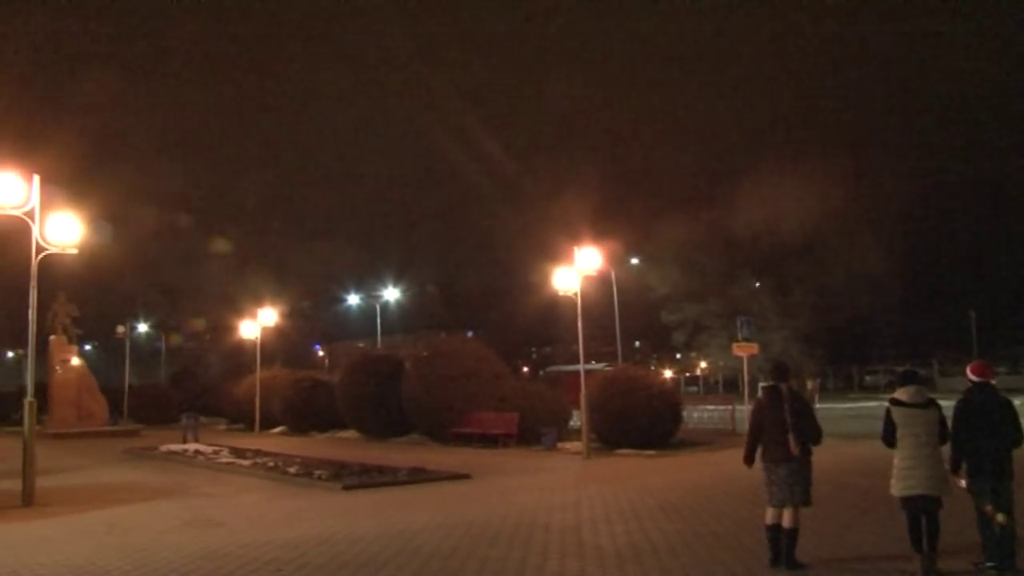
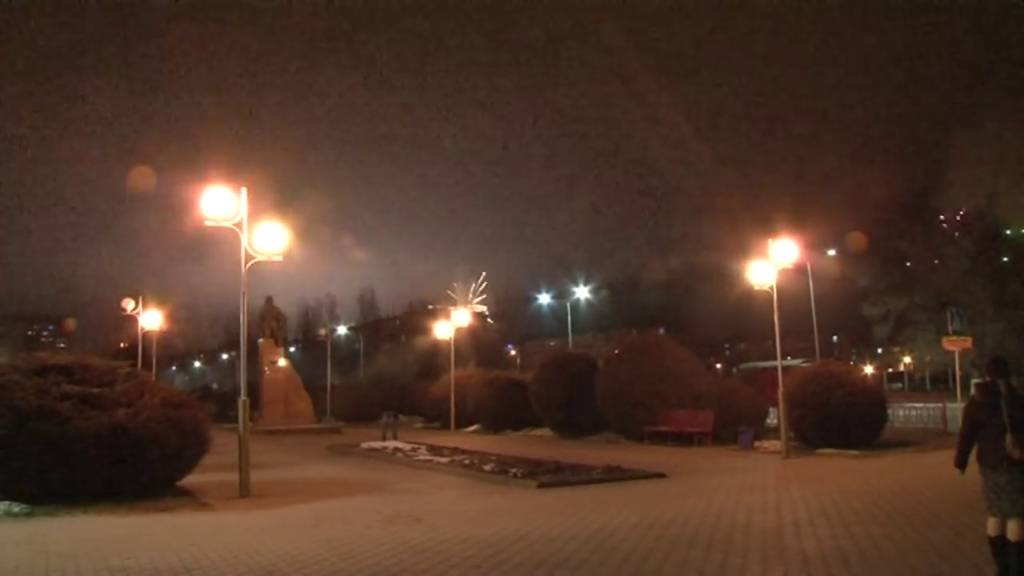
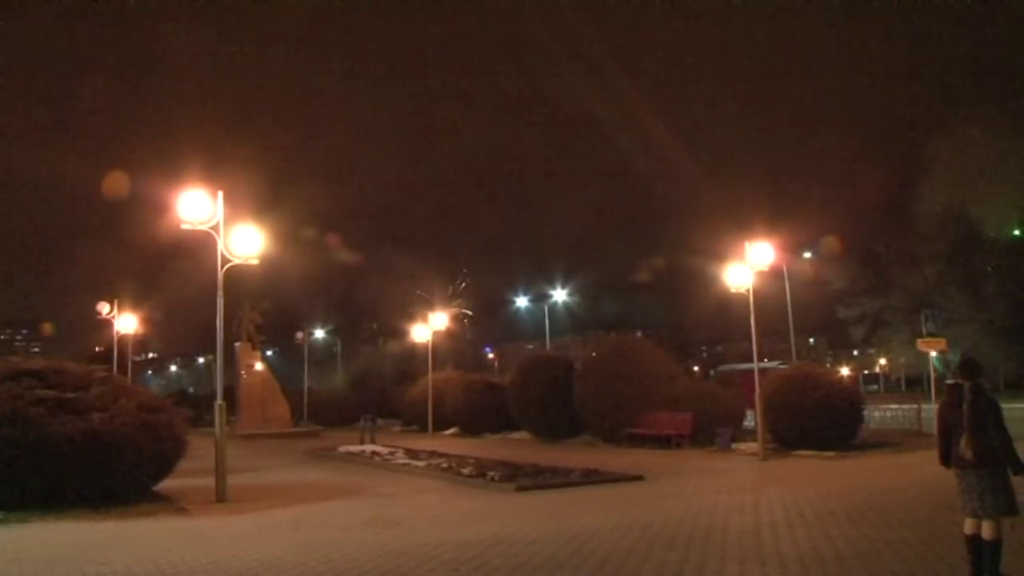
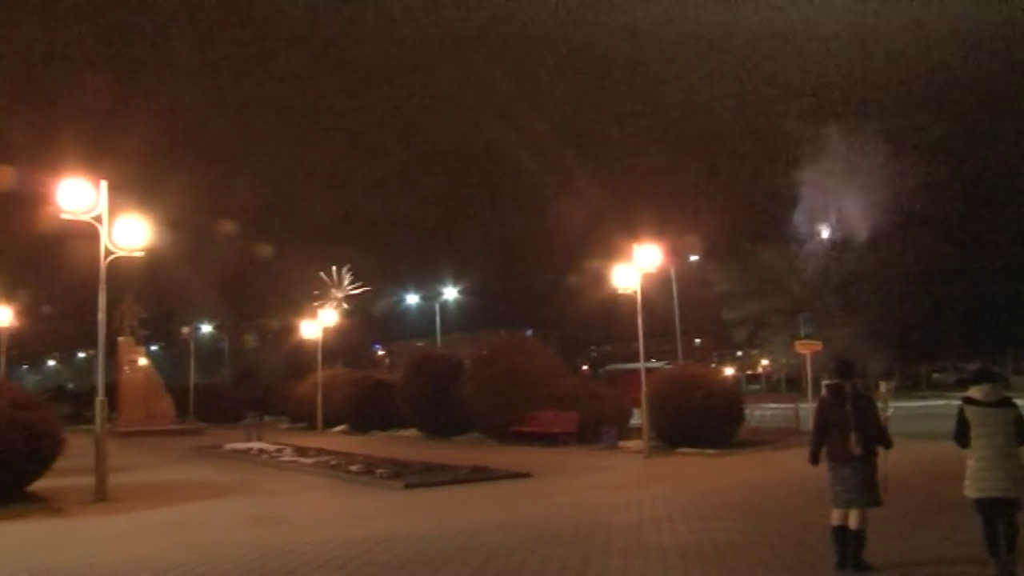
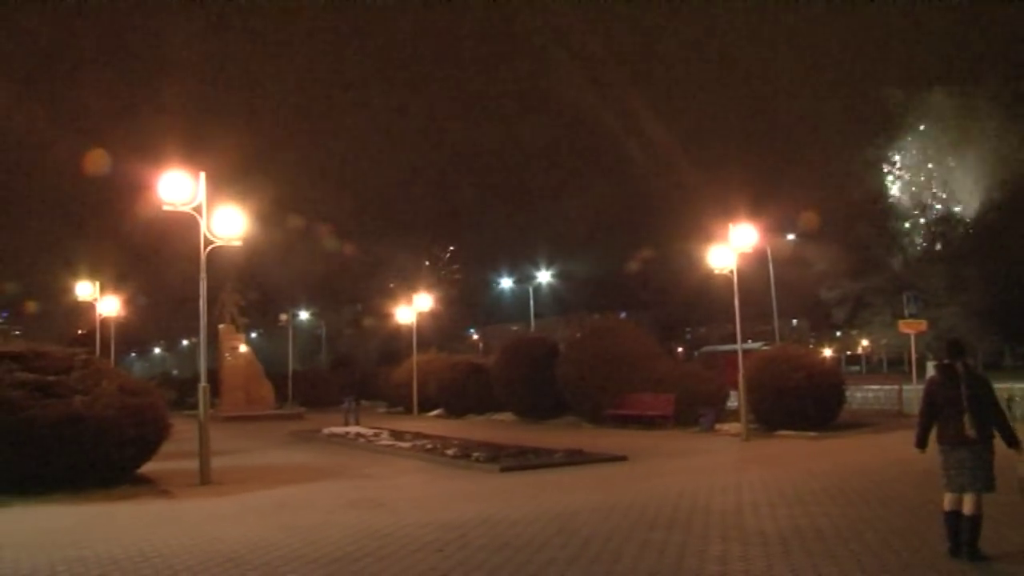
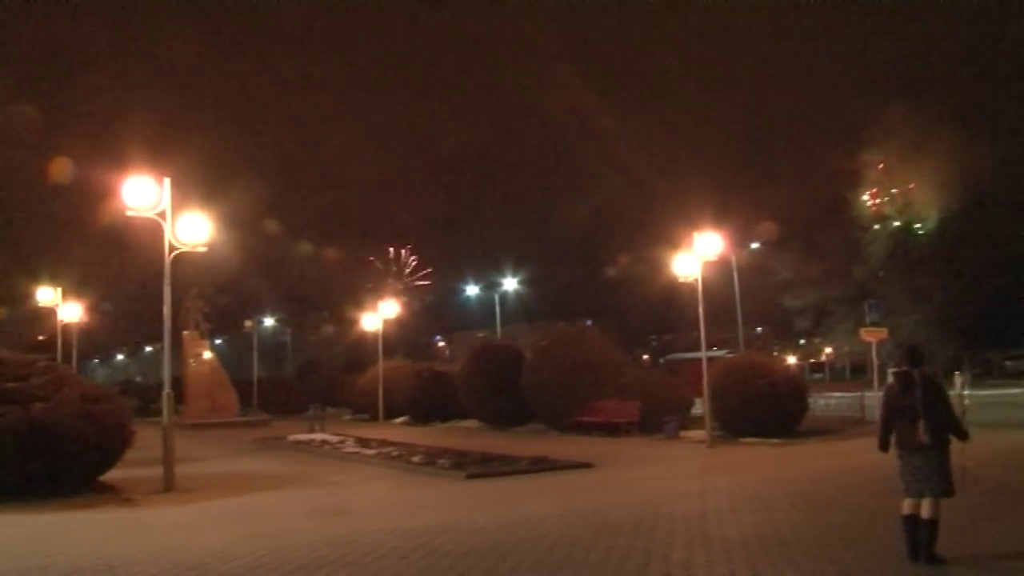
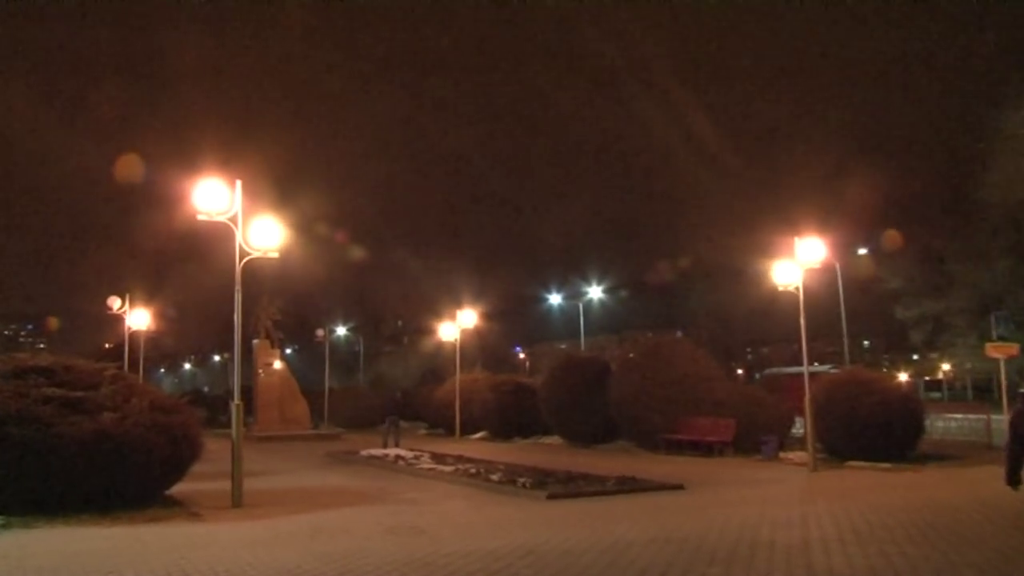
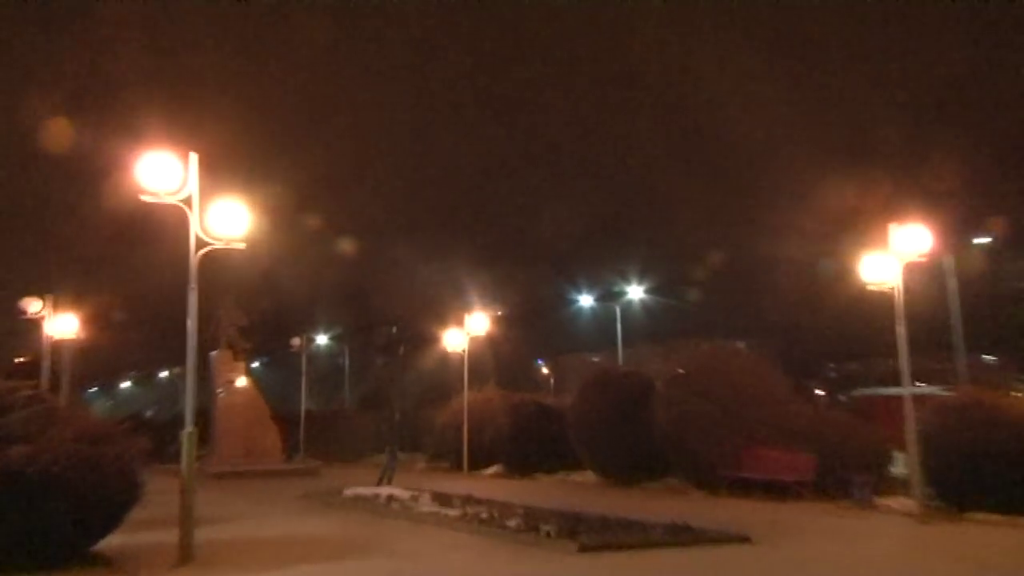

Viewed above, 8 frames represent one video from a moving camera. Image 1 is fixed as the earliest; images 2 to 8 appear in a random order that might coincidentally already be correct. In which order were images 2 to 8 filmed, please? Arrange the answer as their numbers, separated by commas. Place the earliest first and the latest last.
4, 6, 5, 2, 3, 7, 8
